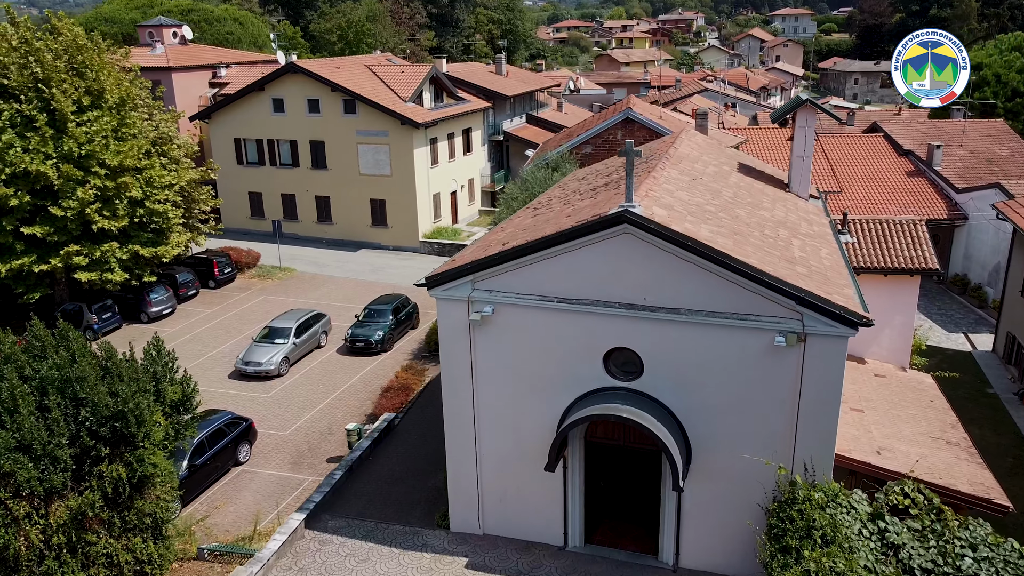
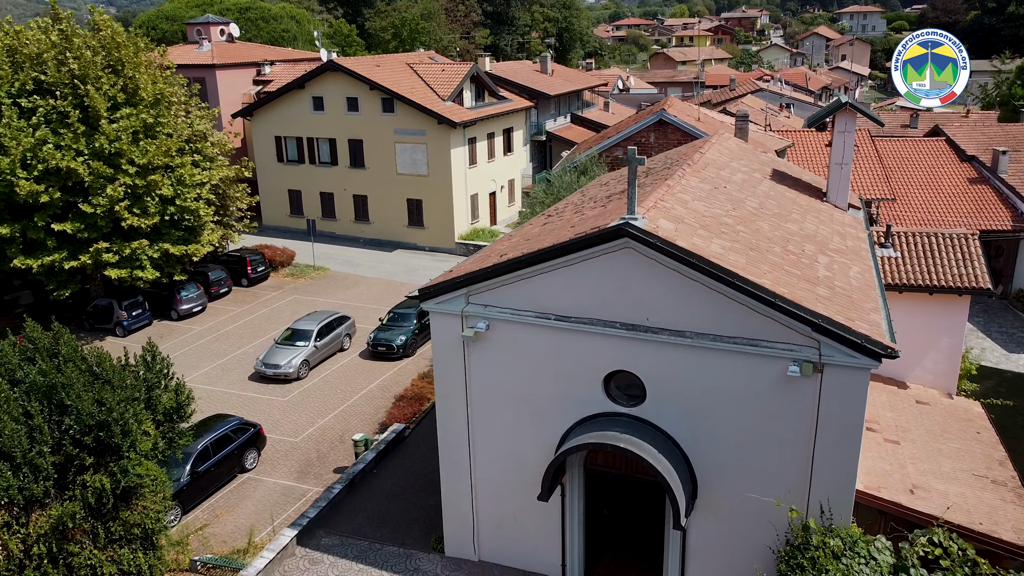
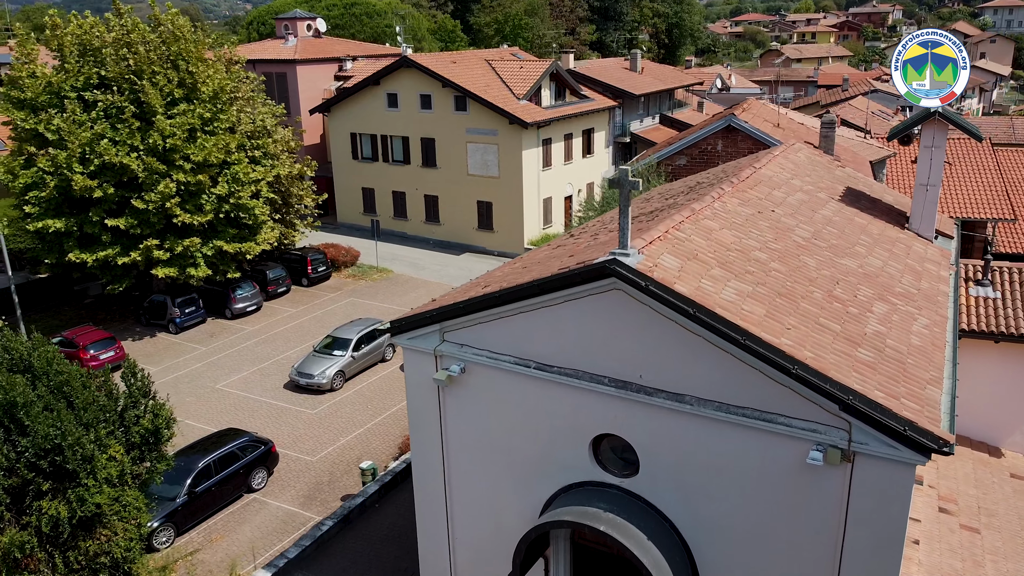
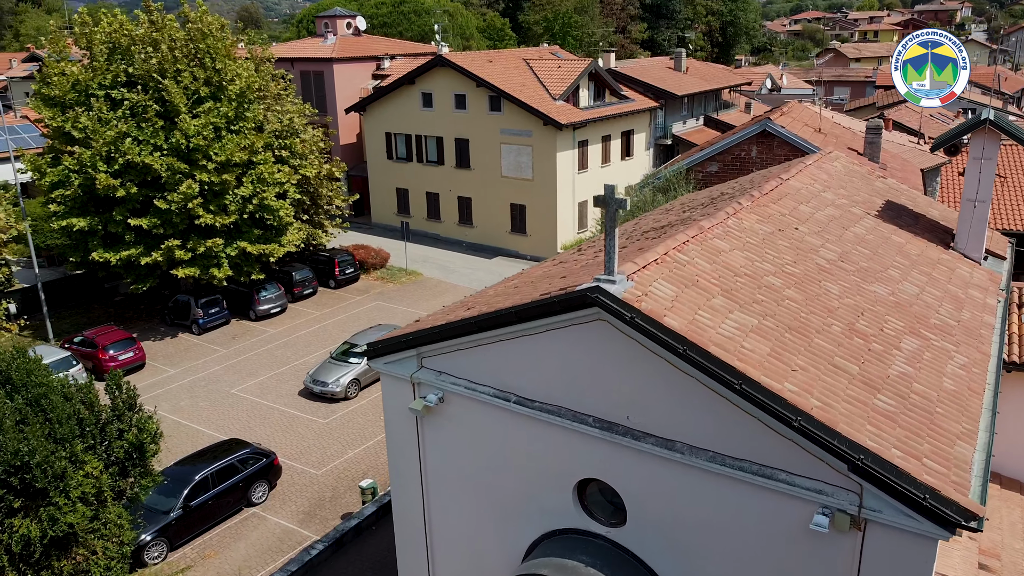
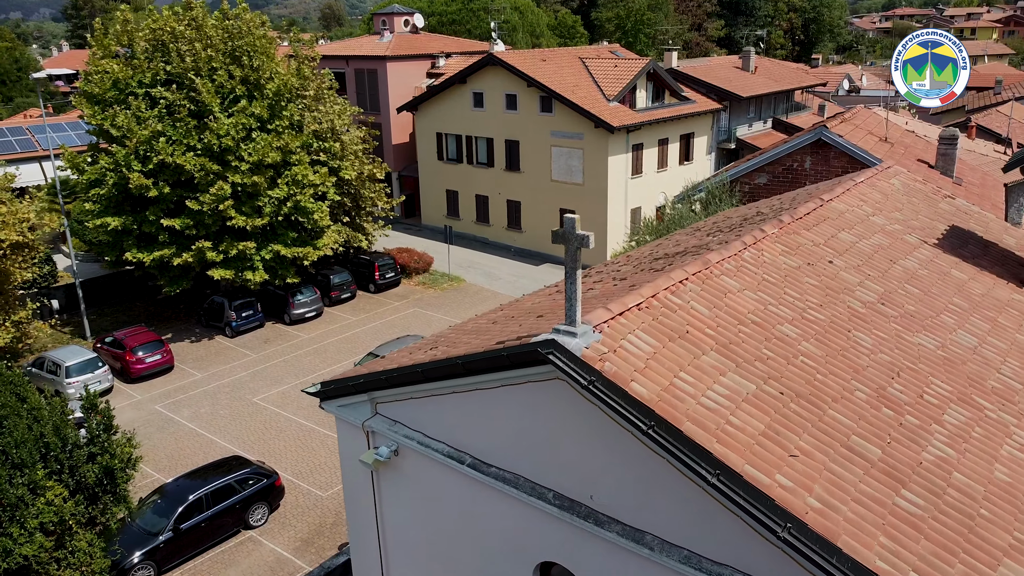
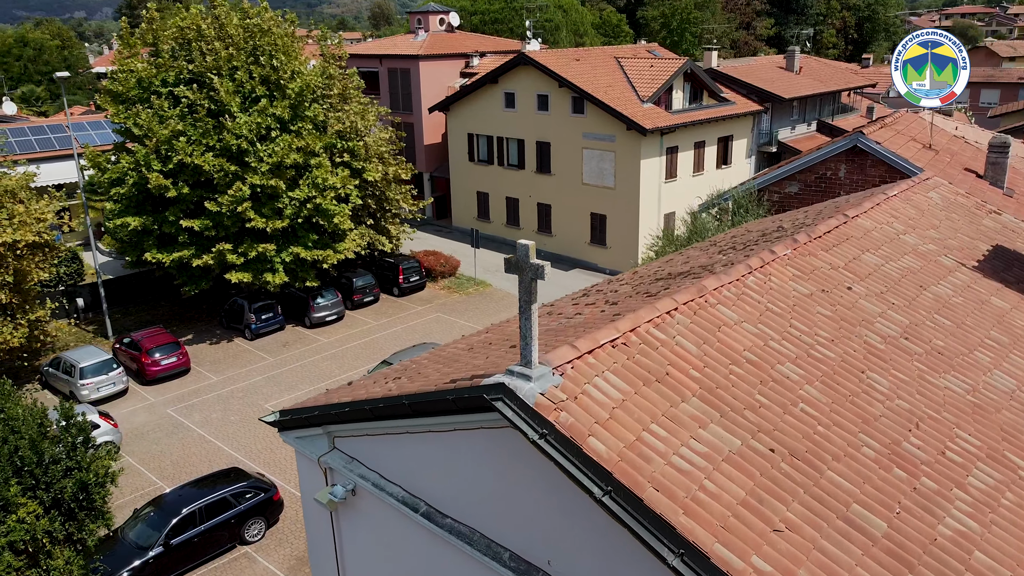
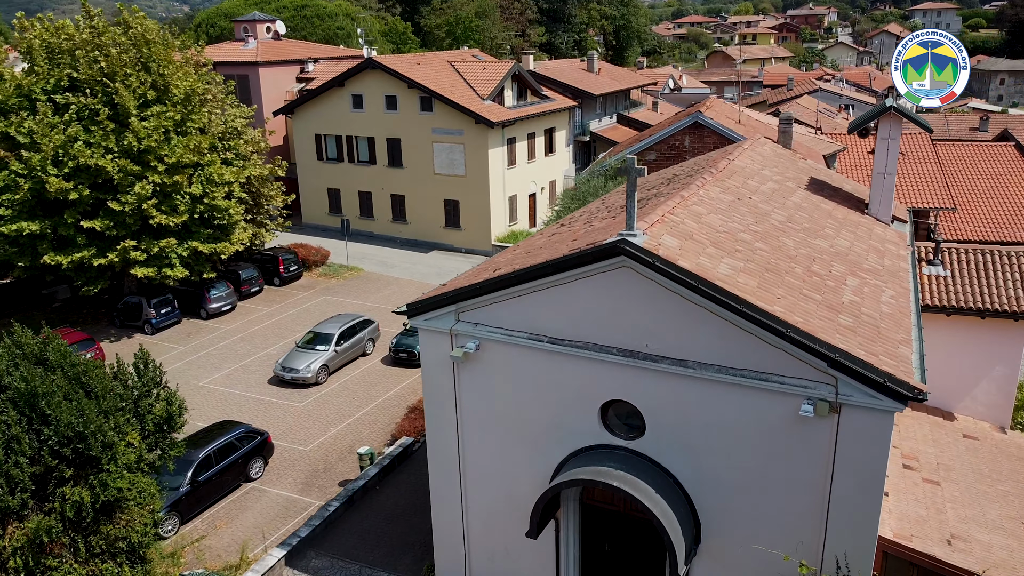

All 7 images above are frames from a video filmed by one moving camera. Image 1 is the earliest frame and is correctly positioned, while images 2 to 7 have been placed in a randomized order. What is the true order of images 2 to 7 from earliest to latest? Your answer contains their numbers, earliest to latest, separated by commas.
2, 7, 3, 4, 5, 6
